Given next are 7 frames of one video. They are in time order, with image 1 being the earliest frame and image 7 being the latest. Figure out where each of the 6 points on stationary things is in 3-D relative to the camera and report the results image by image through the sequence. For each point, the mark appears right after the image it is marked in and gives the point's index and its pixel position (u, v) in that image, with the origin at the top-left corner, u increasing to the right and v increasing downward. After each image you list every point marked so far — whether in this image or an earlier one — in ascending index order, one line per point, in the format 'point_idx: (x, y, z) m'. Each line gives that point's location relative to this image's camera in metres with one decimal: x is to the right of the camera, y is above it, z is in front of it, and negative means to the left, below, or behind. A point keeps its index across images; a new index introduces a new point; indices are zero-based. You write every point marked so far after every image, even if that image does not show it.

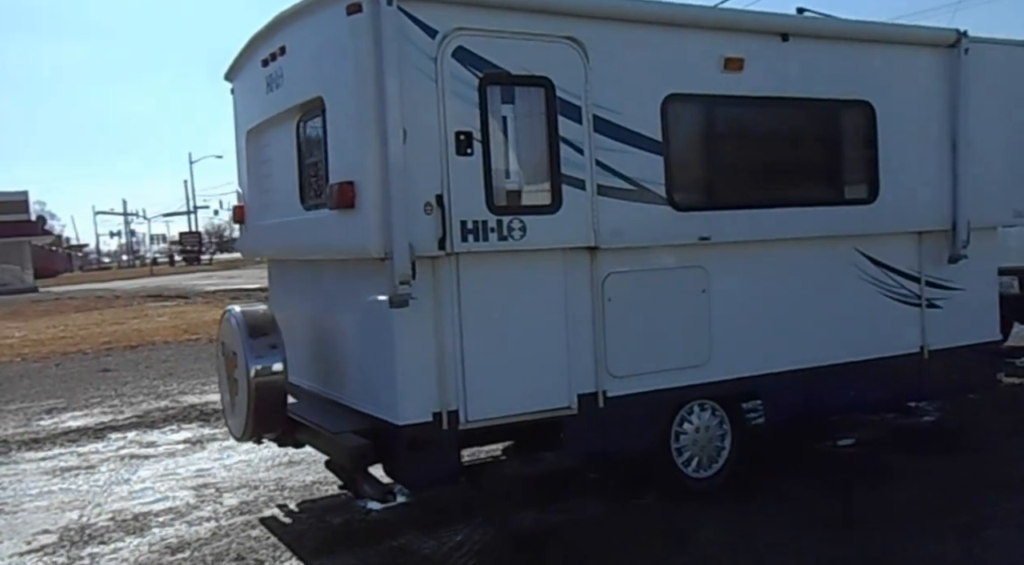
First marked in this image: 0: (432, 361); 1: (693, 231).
0: (-0.4, -0.4, +4.0) m
1: (+1.0, +0.3, +4.5) m
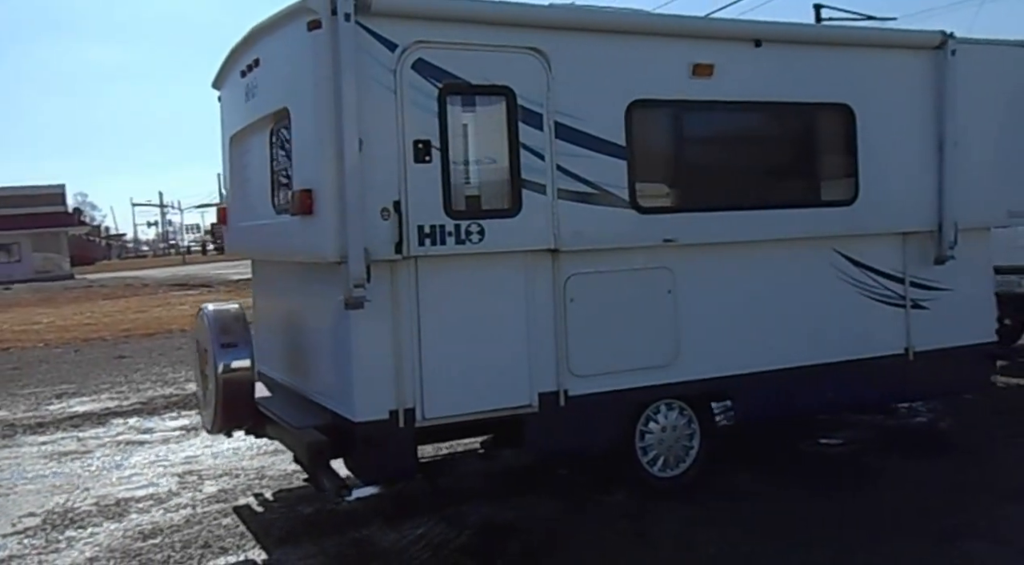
0: (-0.6, -0.4, +4.1) m
1: (+0.8, +0.3, +4.6) m
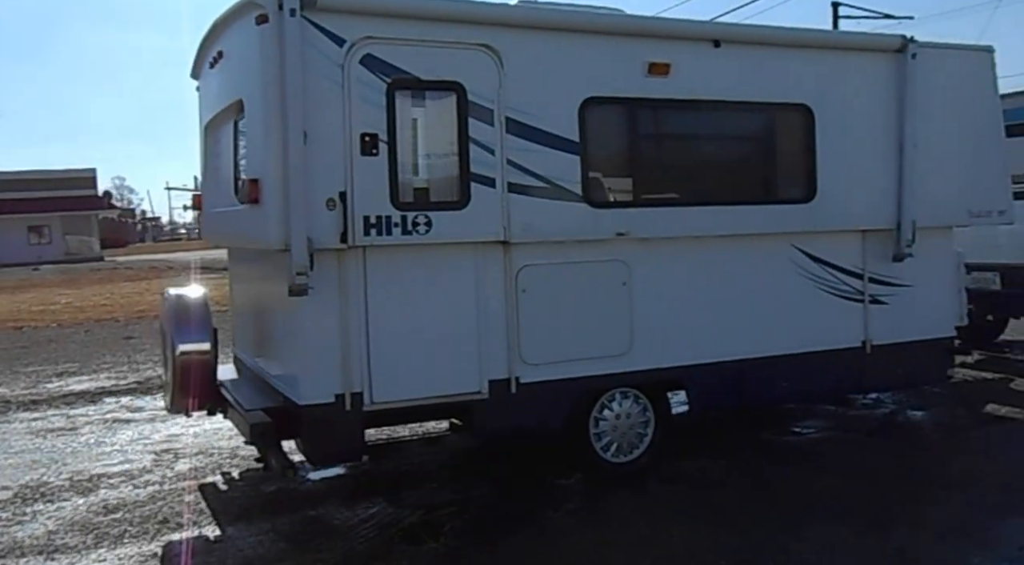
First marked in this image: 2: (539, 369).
0: (-0.9, -0.3, +4.2) m
1: (+0.6, +0.3, +4.7) m
2: (+0.2, -0.5, +4.7) m
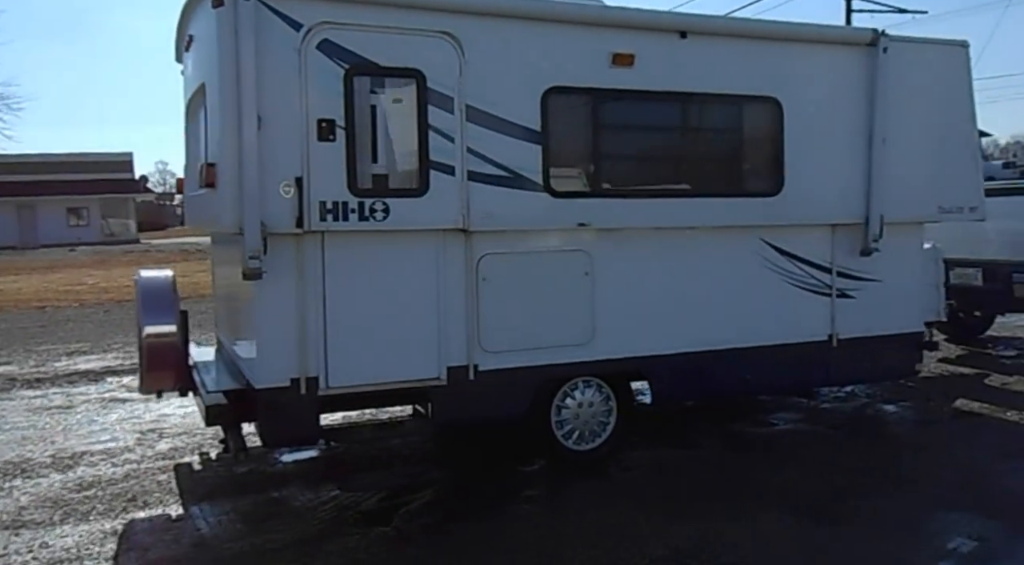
0: (-1.1, -0.2, +4.3) m
1: (+0.3, +0.4, +4.8) m
2: (-0.1, -0.4, +4.7) m
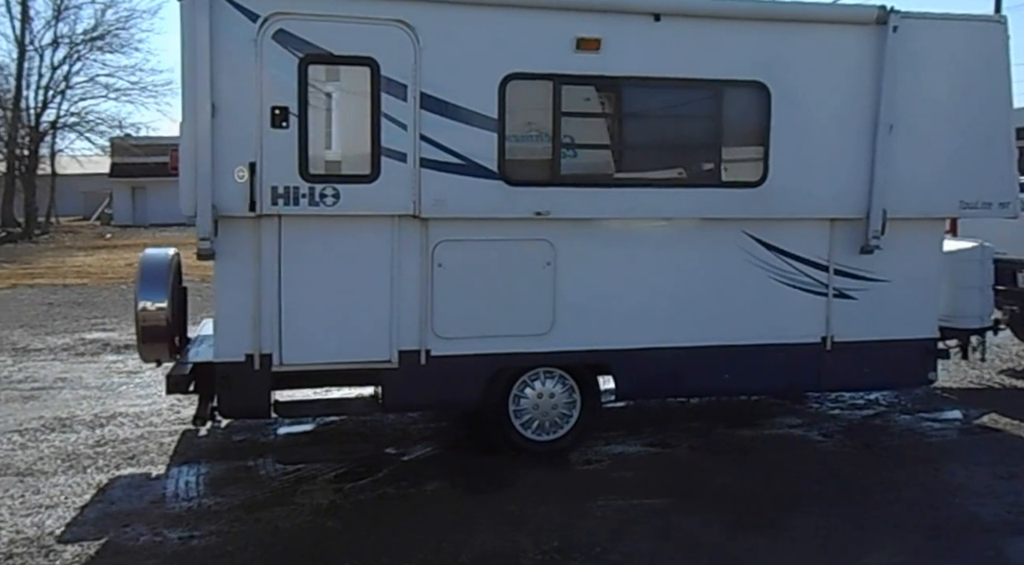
0: (-1.4, -0.1, +4.5) m
1: (+0.1, +0.4, +4.7) m
2: (-0.3, -0.3, +4.8) m
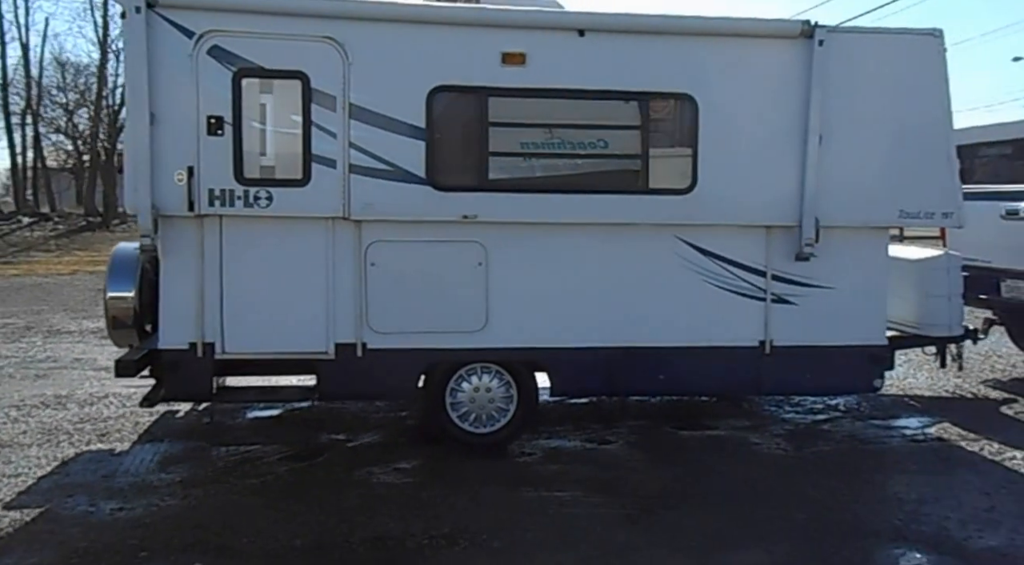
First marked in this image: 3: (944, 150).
0: (-1.9, -0.1, +4.8) m
1: (-0.3, +0.4, +4.9) m
2: (-0.7, -0.3, +5.0) m
3: (+2.7, +0.8, +5.1) m
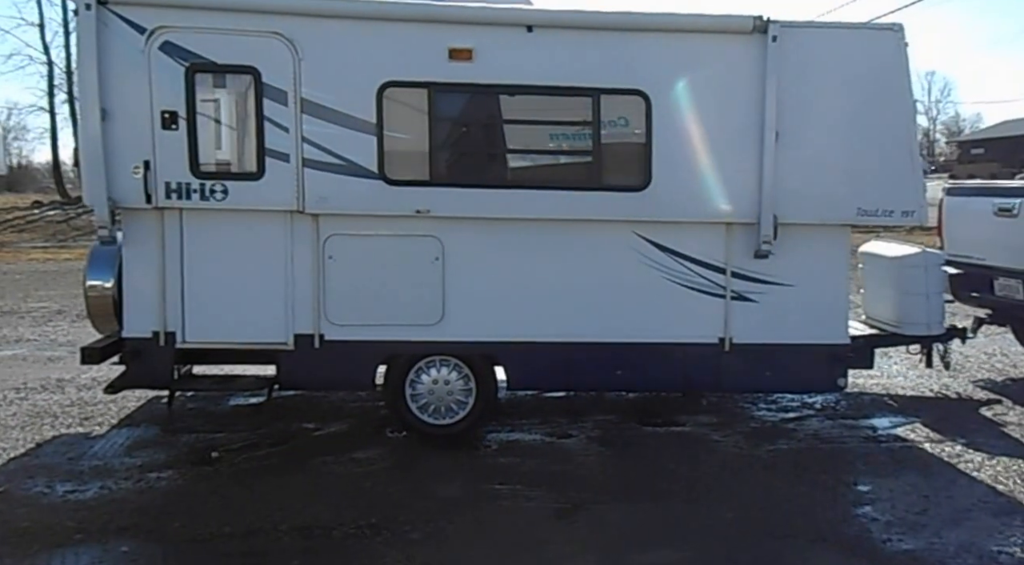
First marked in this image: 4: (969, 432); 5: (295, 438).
0: (-2.1, 0.0, +5.0) m
1: (-0.5, +0.5, +5.0) m
2: (-1.0, -0.3, +5.1) m
3: (+2.4, +0.8, +5.0) m
4: (+2.9, -1.0, +5.3) m
5: (-1.4, -1.0, +5.4) m
